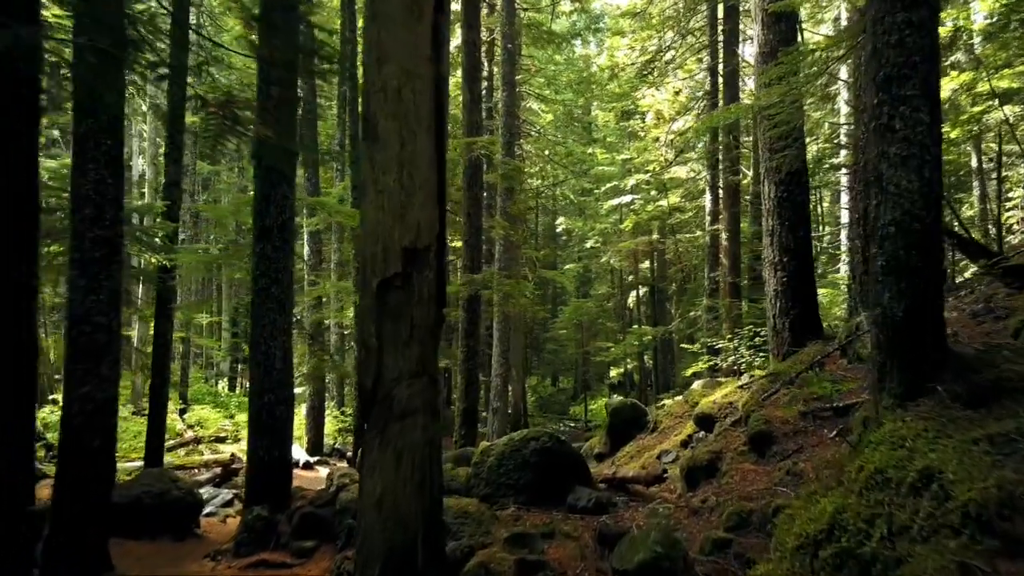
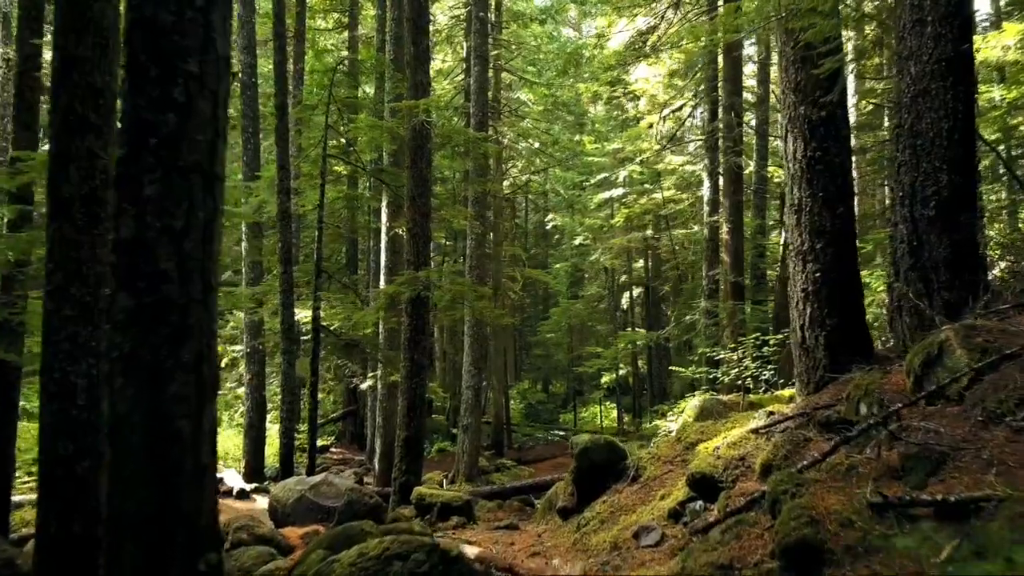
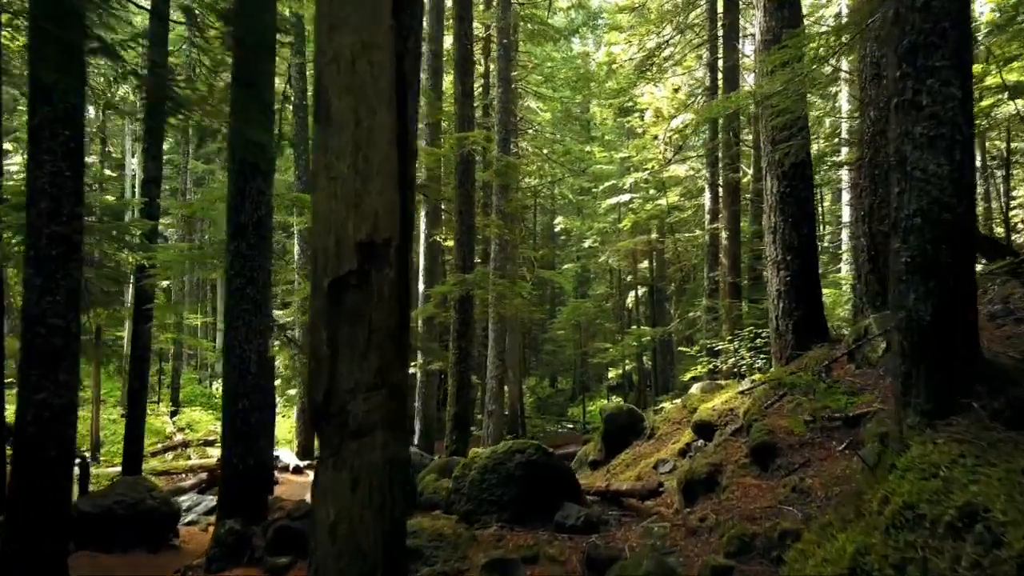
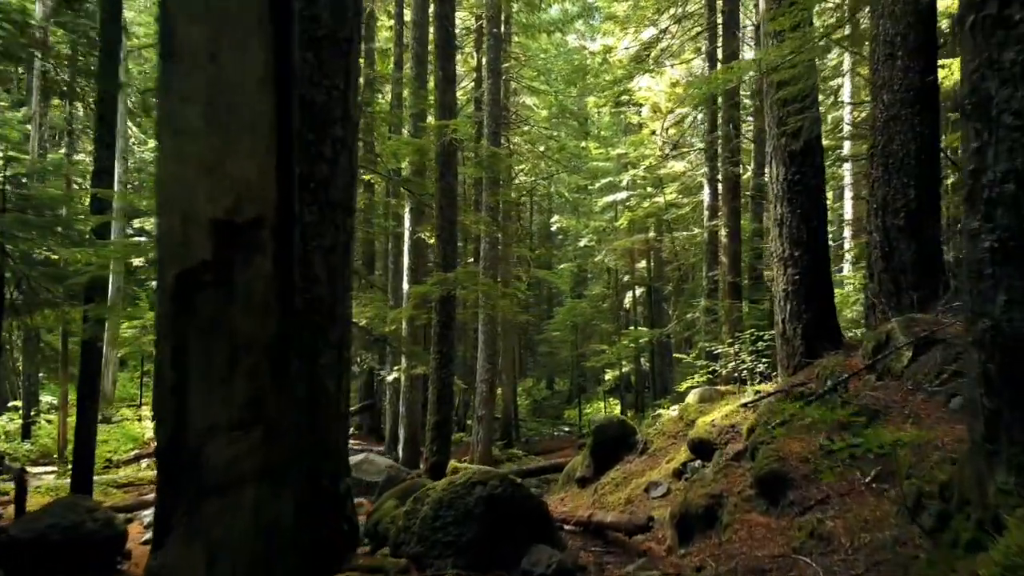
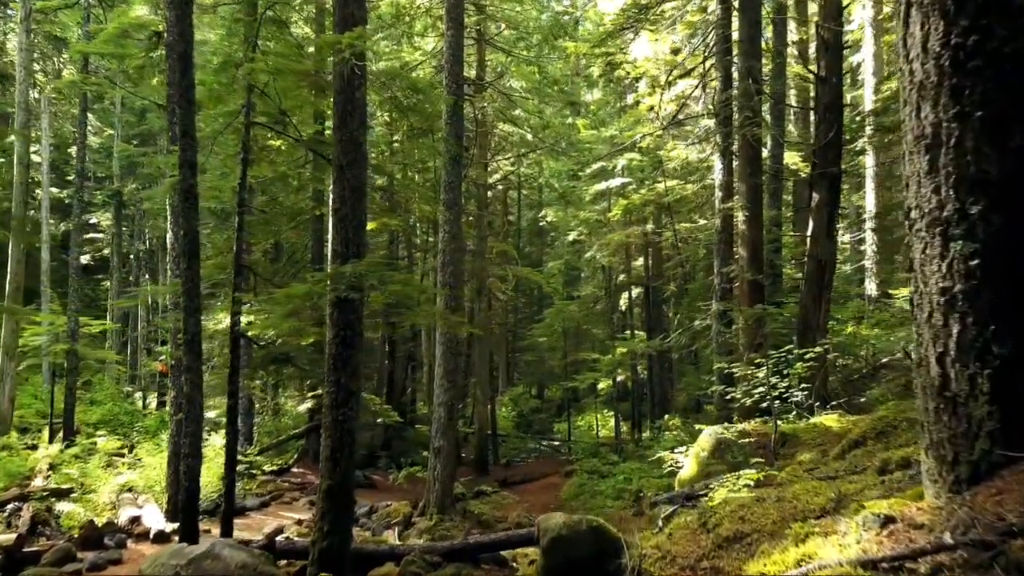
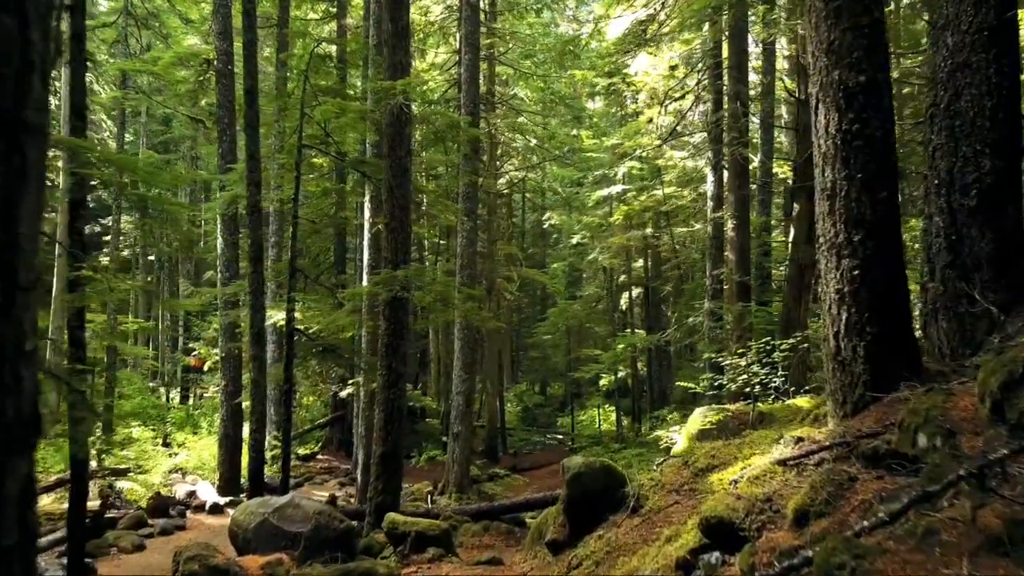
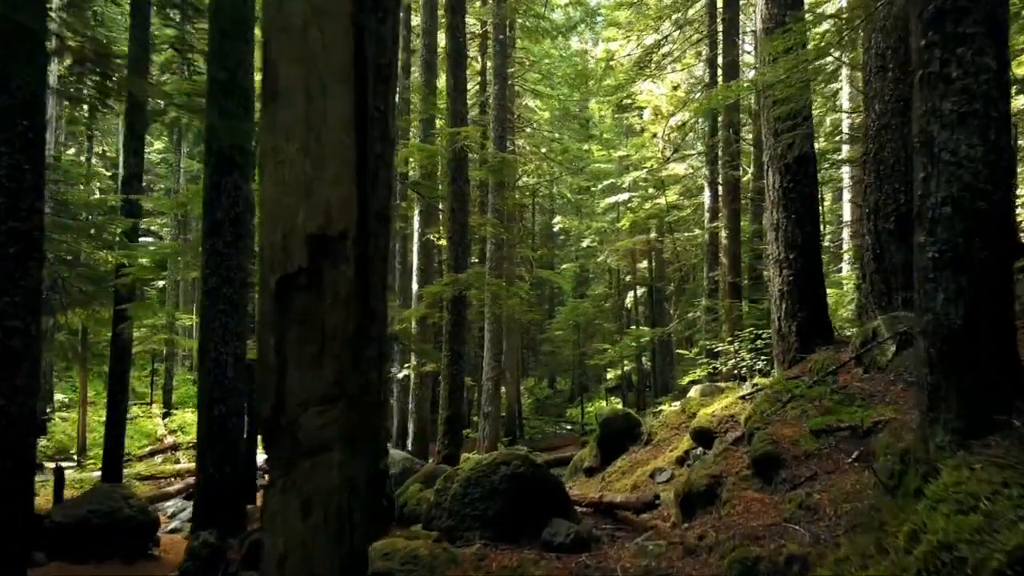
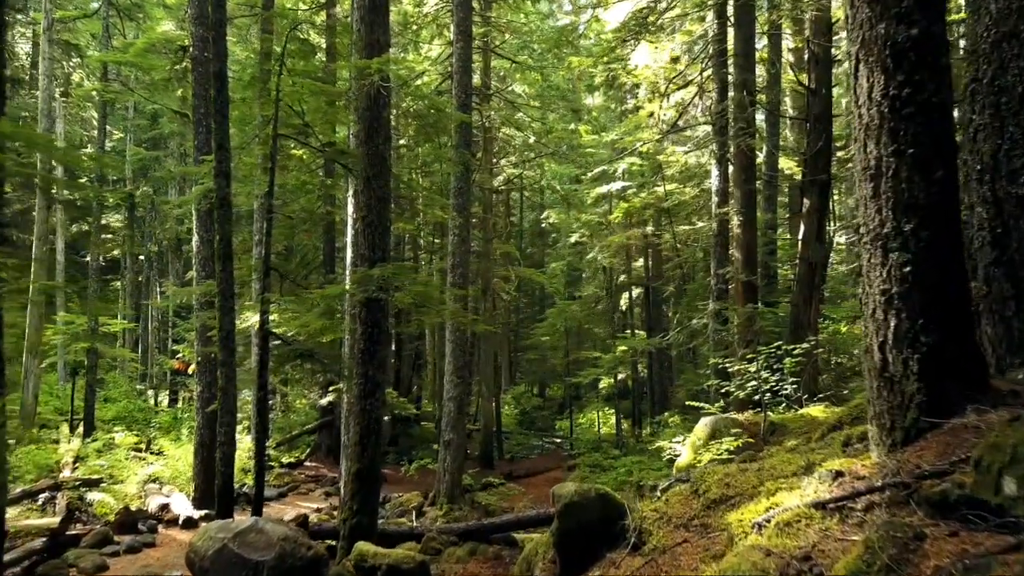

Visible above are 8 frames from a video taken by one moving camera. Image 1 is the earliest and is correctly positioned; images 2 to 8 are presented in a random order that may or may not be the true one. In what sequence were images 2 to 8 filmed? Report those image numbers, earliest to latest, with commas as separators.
3, 7, 4, 2, 6, 8, 5
